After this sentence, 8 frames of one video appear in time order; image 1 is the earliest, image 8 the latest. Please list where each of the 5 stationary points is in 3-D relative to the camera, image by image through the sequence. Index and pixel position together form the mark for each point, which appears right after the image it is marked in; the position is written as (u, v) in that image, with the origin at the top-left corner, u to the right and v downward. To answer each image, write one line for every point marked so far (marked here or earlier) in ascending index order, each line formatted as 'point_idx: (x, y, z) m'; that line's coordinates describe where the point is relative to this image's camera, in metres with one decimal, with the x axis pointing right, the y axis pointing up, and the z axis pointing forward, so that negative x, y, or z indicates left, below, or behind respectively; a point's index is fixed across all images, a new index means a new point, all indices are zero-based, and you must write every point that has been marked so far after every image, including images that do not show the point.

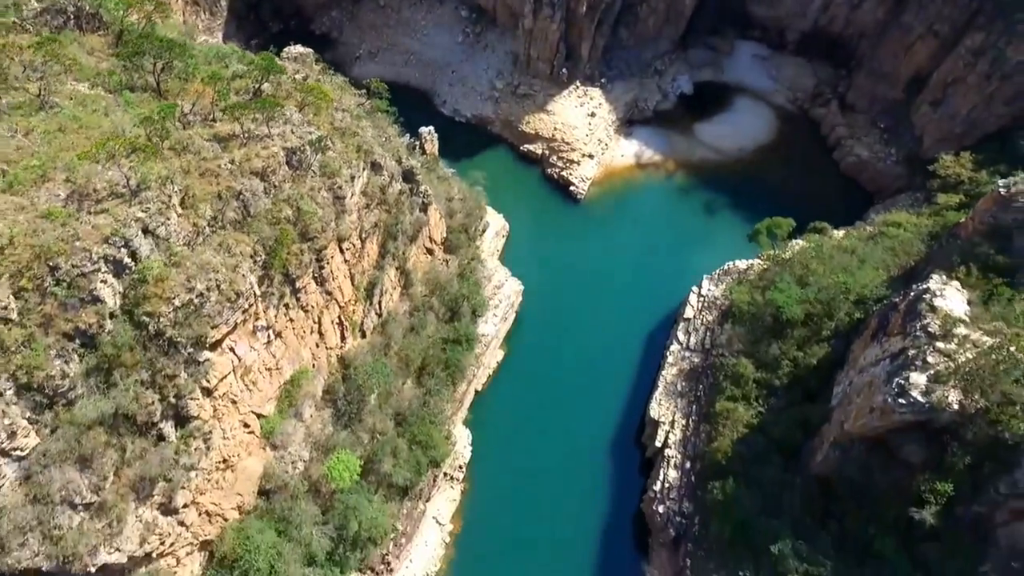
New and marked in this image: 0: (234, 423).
0: (-8.5, -4.1, +19.1) m
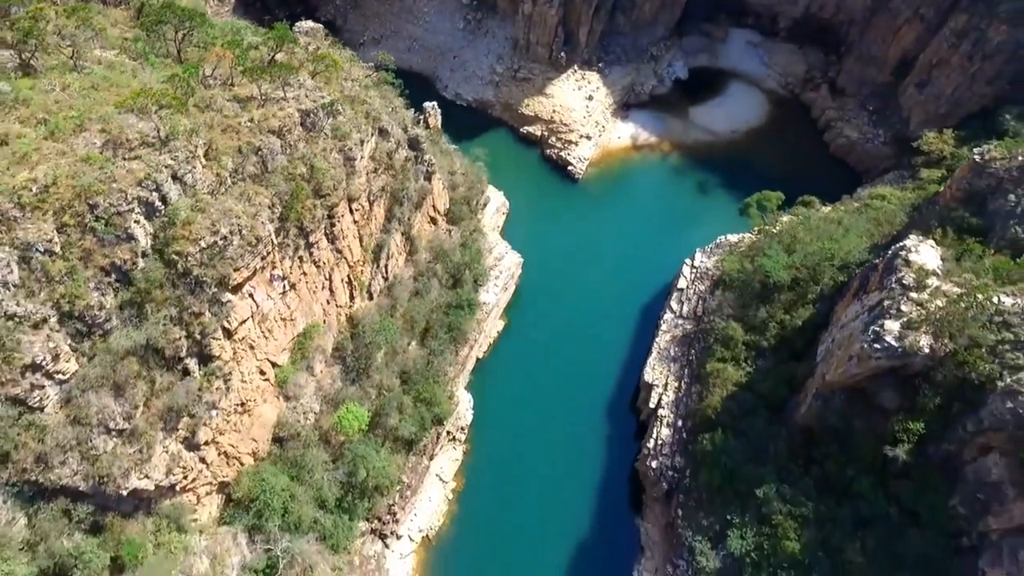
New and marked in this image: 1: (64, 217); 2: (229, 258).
0: (-8.5, -2.6, +20.4) m
1: (-10.7, +1.8, +15.2) m
2: (-7.7, +0.9, +17.2) m
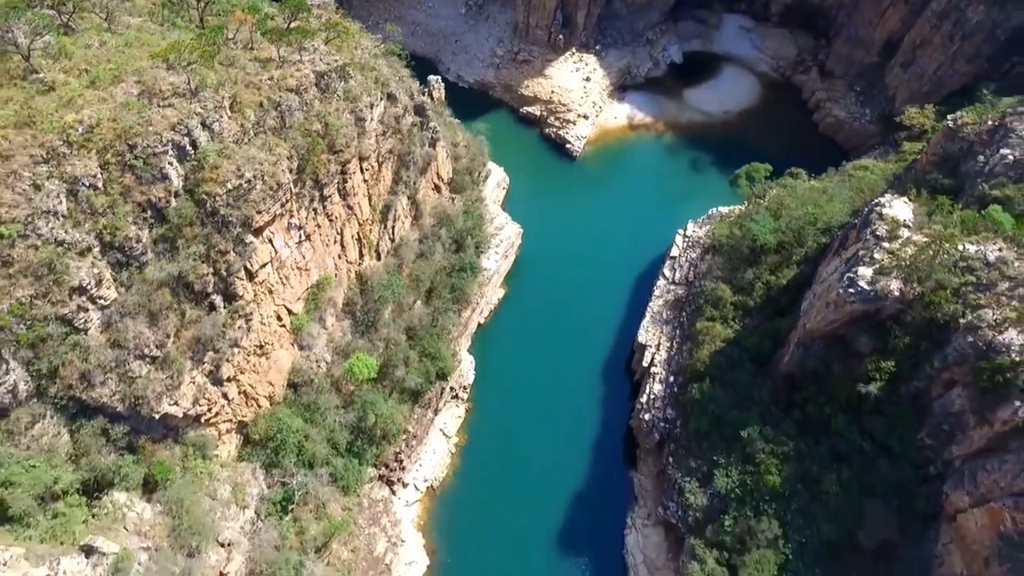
0: (-8.5, -0.8, +22.0) m
1: (-10.7, +3.5, +16.7) m
2: (-7.7, +2.6, +18.8) m
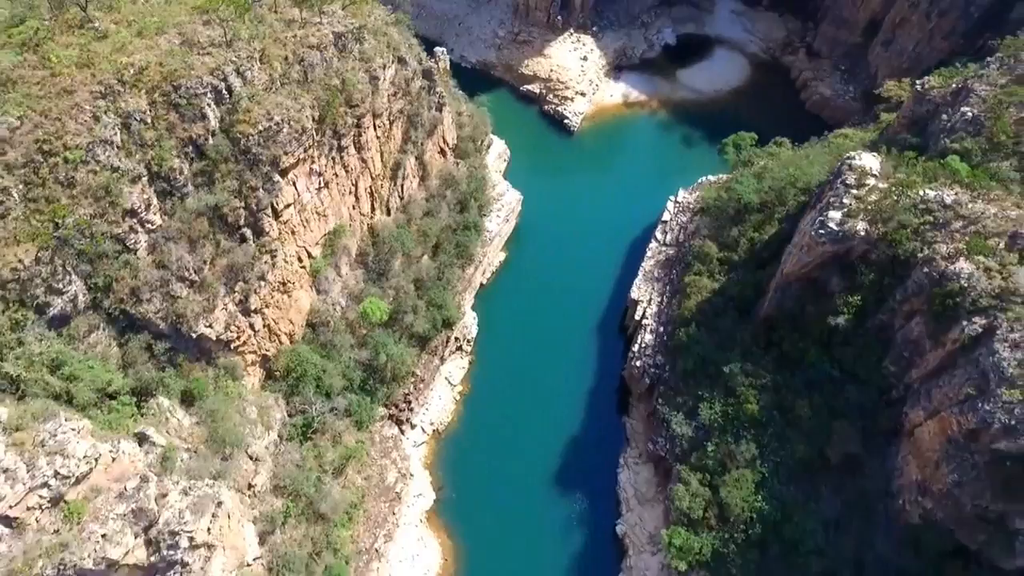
0: (-8.4, +1.4, +24.1) m
1: (-10.6, +5.8, +18.8) m
2: (-7.7, +4.8, +20.9) m
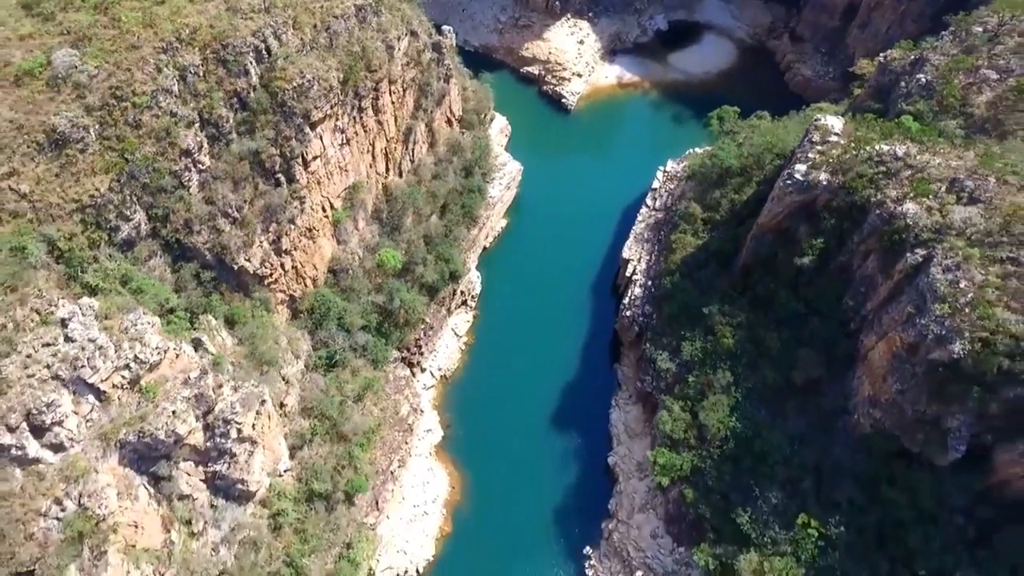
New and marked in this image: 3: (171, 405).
0: (-8.3, +3.8, +27.1) m
1: (-10.6, +8.1, +21.8) m
2: (-7.6, +7.2, +23.8) m
3: (-10.0, -3.4, +18.7) m
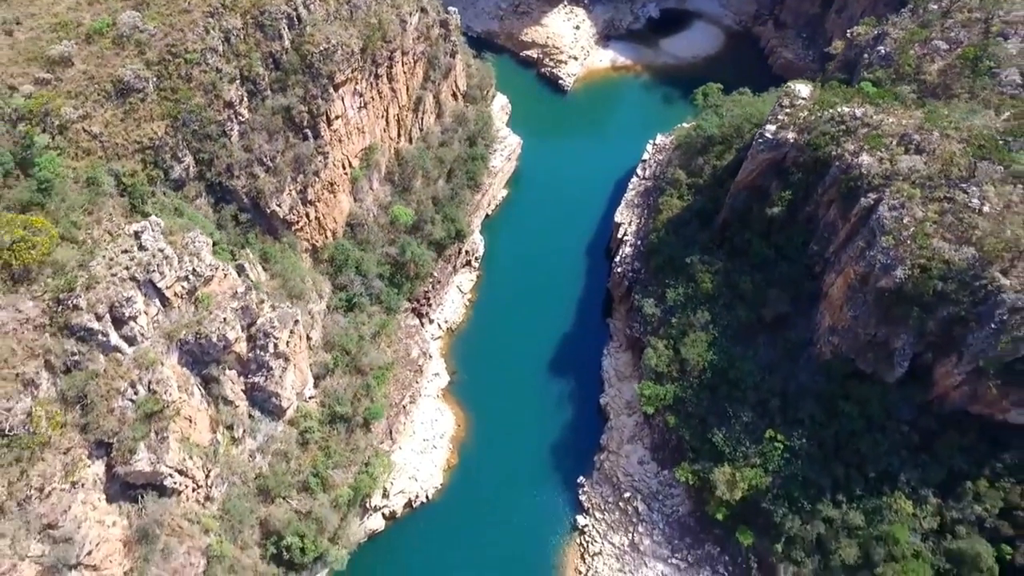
0: (-8.3, +6.3, +30.2) m
1: (-10.5, +10.6, +24.9) m
2: (-7.5, +9.7, +26.9) m
3: (-10.0, -0.8, +21.8) m
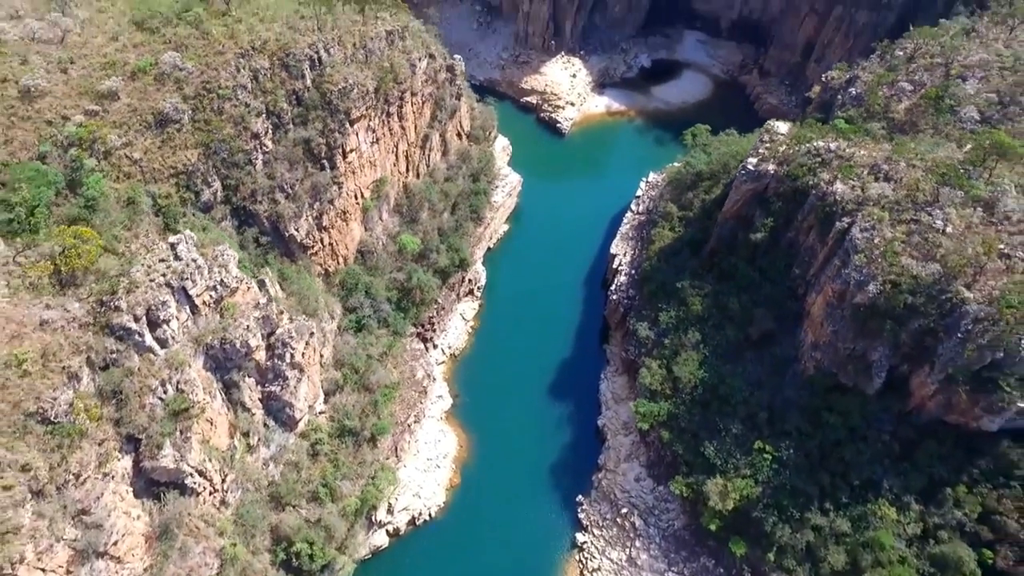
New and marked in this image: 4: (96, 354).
0: (-8.3, +5.2, +32.5) m
1: (-10.5, +9.9, +27.5) m
2: (-7.5, +8.8, +29.5) m
3: (-9.9, -1.3, +23.5) m
4: (-13.2, -2.1, +20.0) m
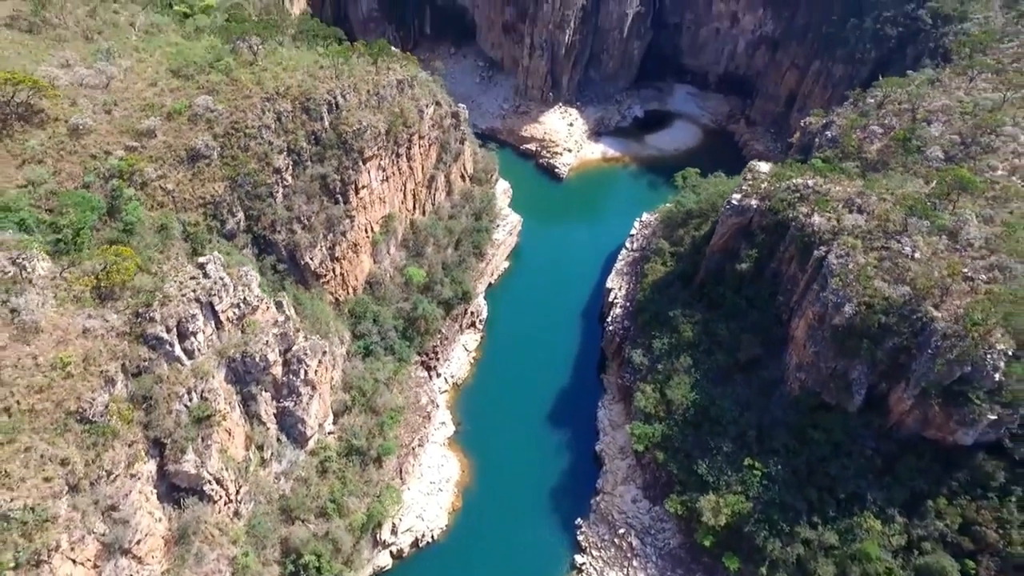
0: (-8.2, +3.7, +34.7) m
1: (-10.4, +8.8, +30.2) m
2: (-7.5, +7.6, +32.1) m
3: (-9.9, -2.0, +25.3) m
4: (-13.2, -2.6, +21.8) m
